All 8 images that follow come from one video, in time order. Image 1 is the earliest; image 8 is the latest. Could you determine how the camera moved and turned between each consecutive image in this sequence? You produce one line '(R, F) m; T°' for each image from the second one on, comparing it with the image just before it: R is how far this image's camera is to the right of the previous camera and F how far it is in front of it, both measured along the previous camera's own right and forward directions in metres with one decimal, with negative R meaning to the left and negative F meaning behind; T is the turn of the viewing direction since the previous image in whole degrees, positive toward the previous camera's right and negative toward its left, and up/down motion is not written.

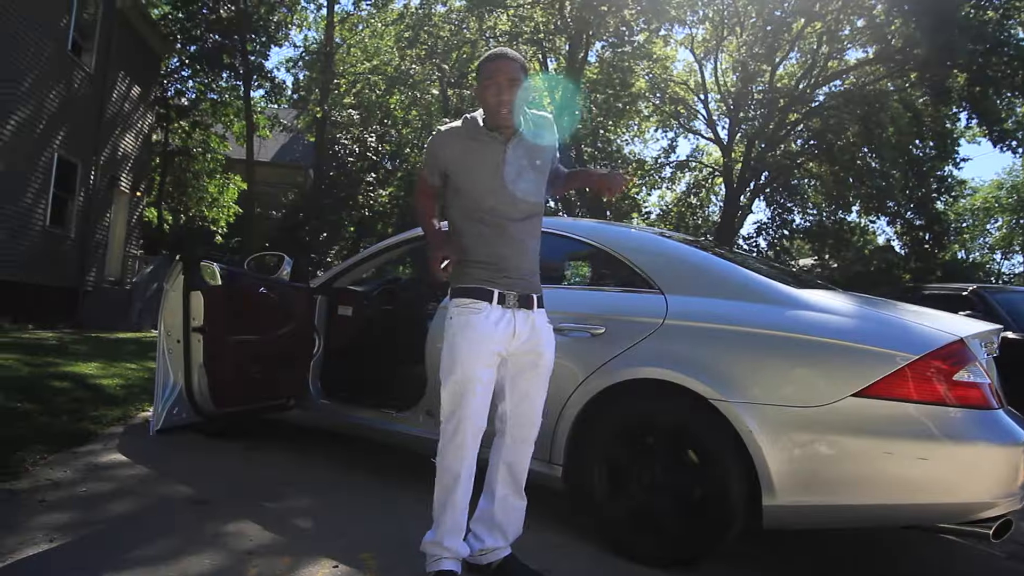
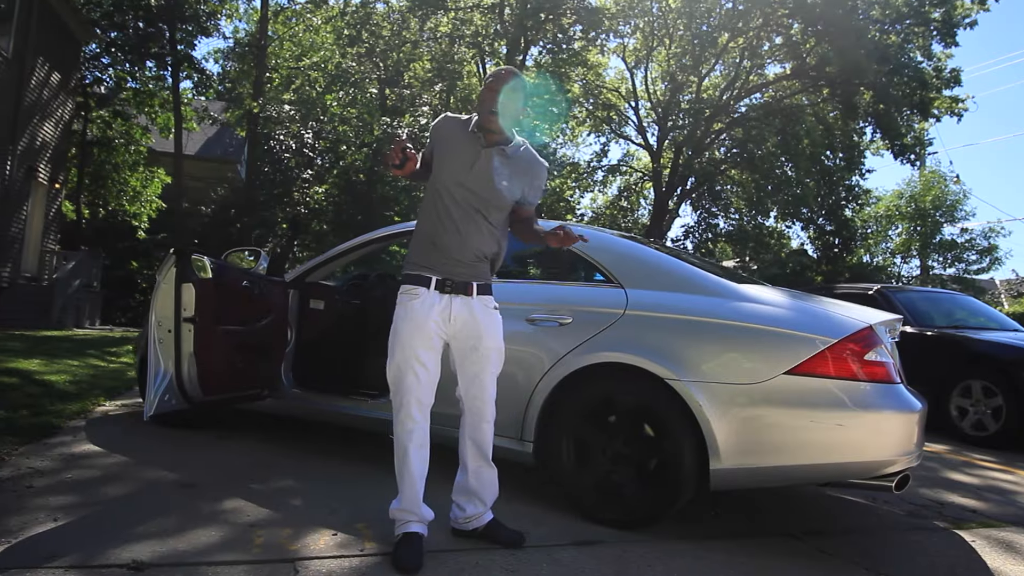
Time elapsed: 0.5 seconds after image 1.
(-0.2, -0.3) m; +6°
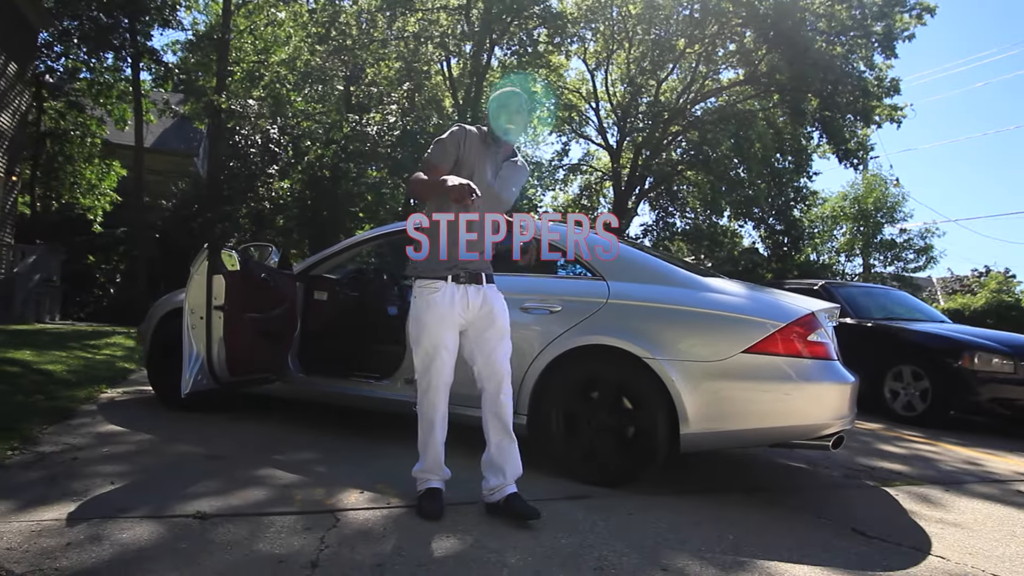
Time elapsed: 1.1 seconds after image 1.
(-0.2, -0.5) m; +4°
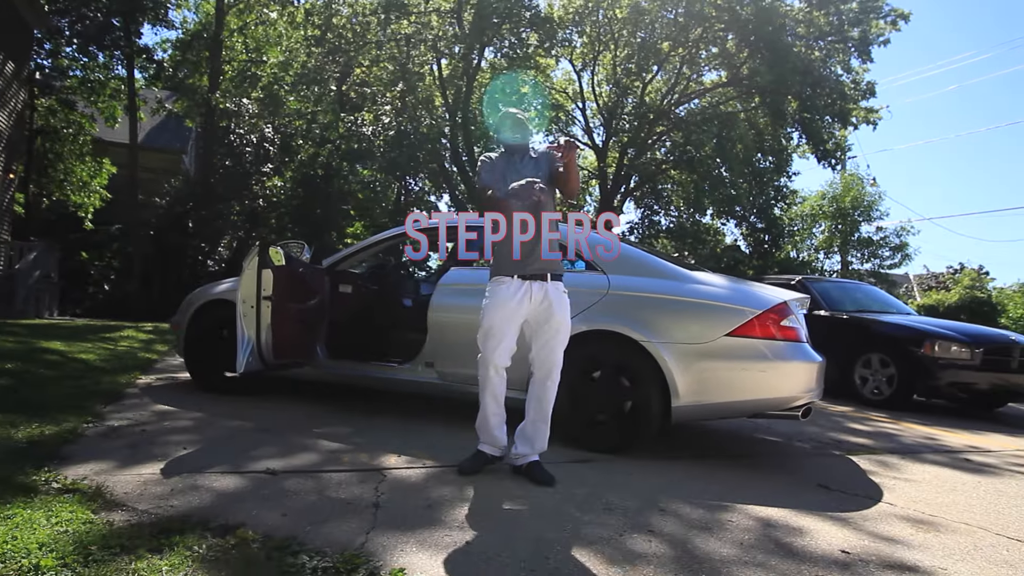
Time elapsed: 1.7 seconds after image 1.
(-0.2, -0.5) m; +1°
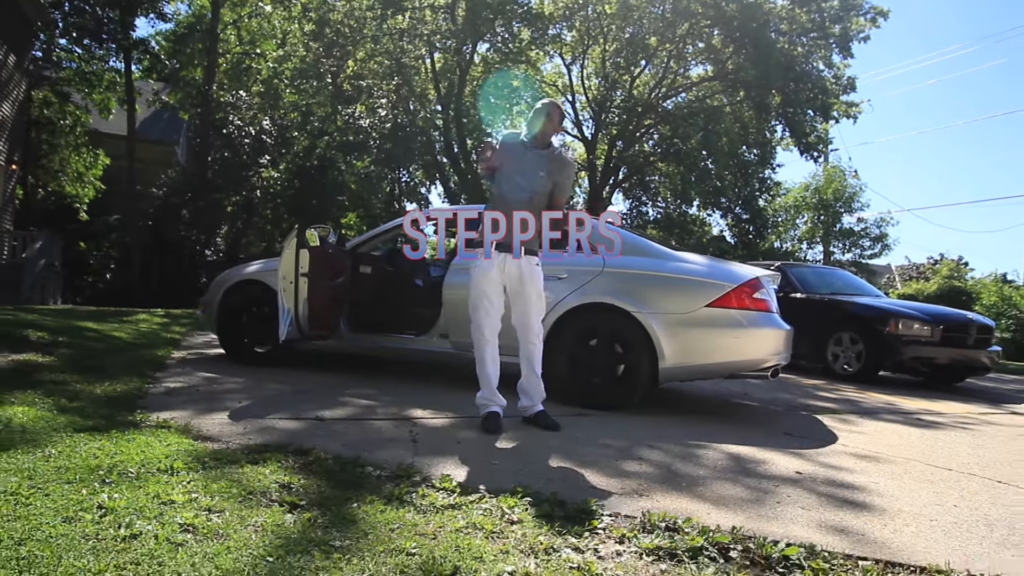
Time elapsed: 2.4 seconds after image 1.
(-0.1, -0.6) m; +1°
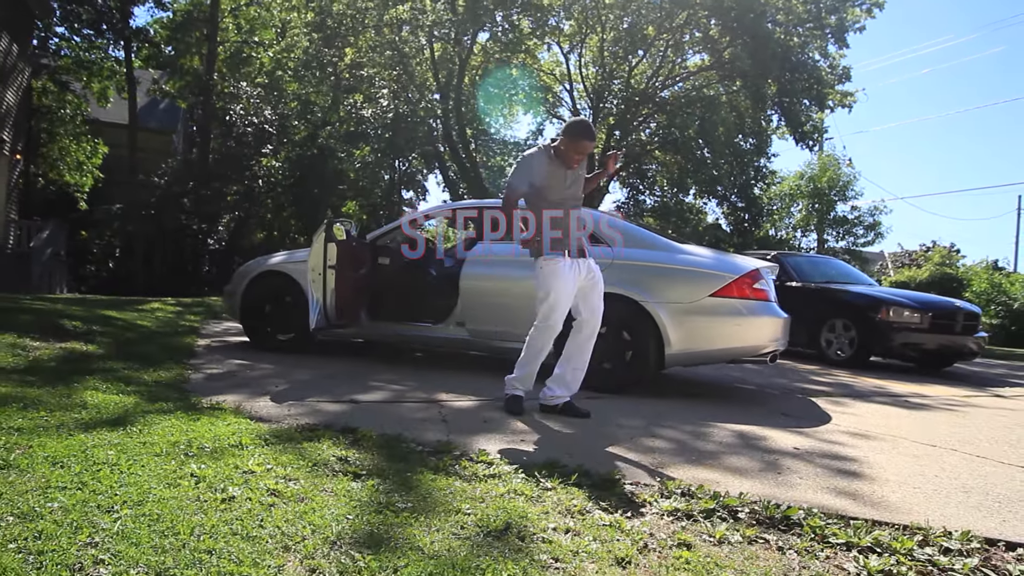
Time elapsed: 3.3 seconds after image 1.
(-0.2, -0.3) m; 0°
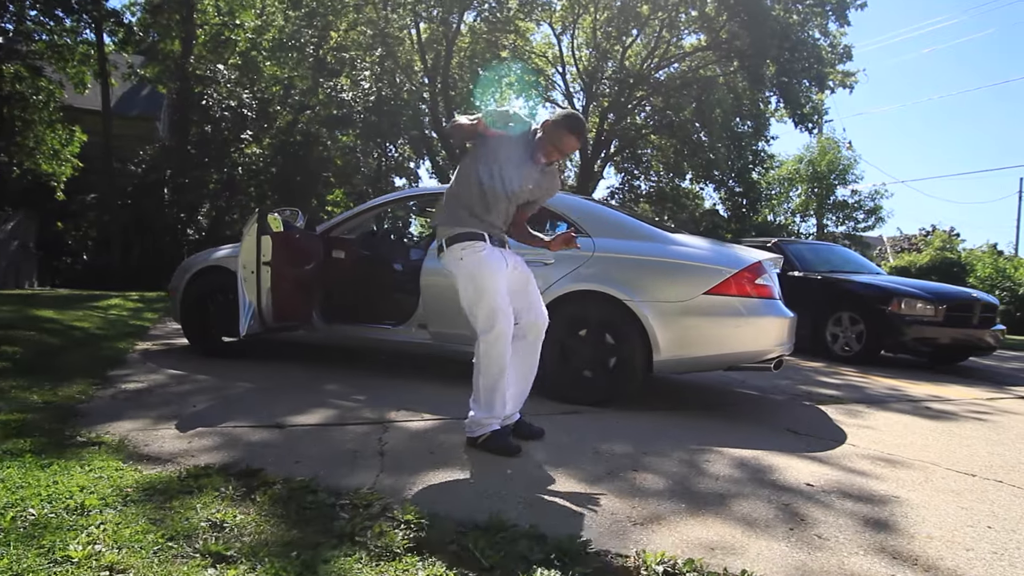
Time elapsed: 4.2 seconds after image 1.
(+0.2, +0.7) m; 0°
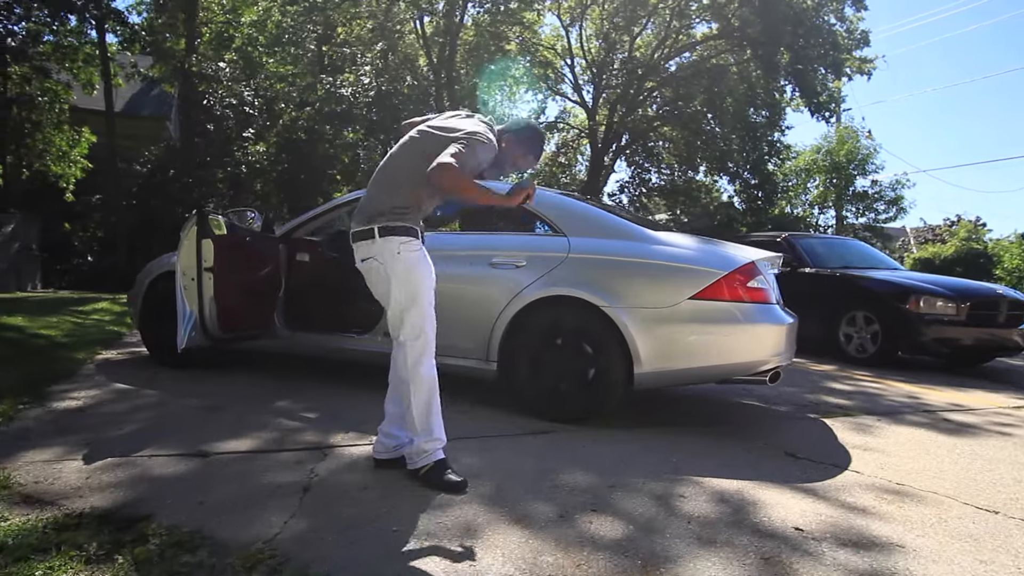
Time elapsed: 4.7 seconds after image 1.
(+0.3, +0.4) m; -2°
